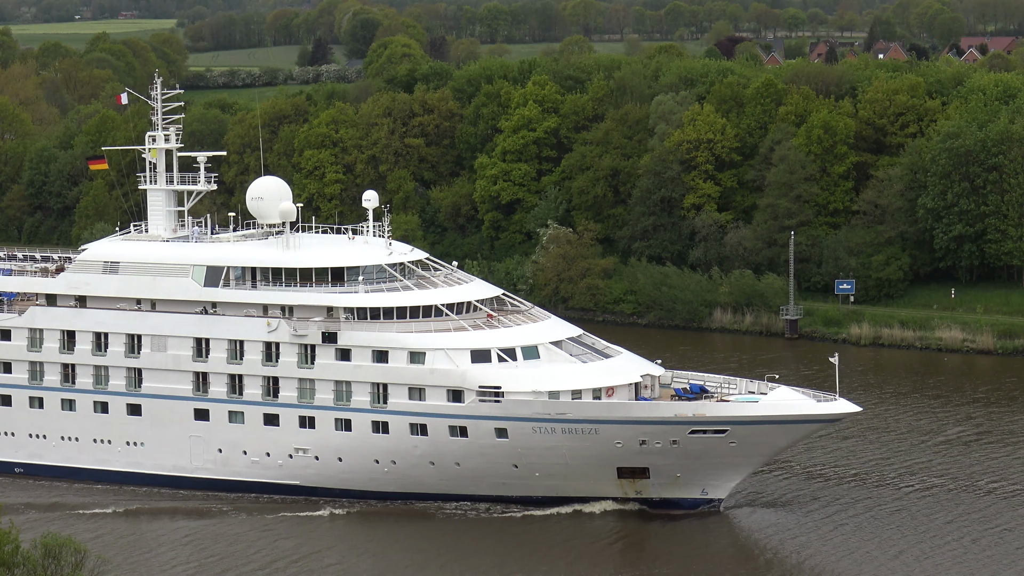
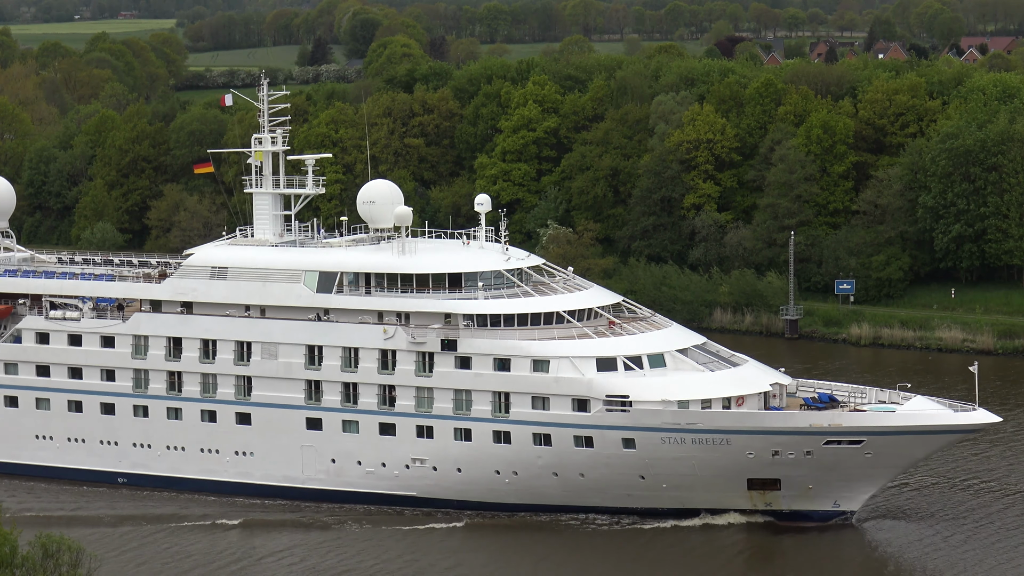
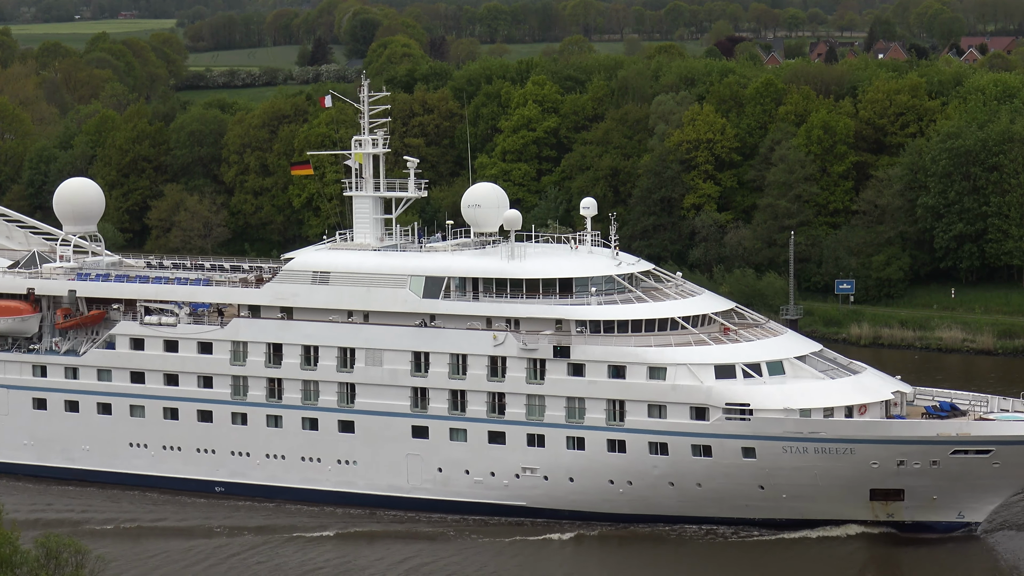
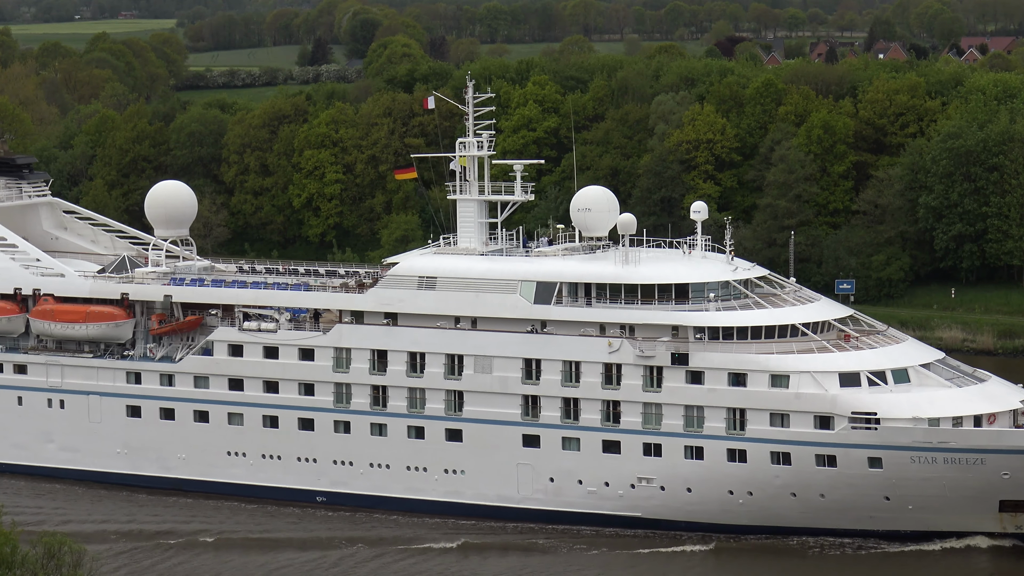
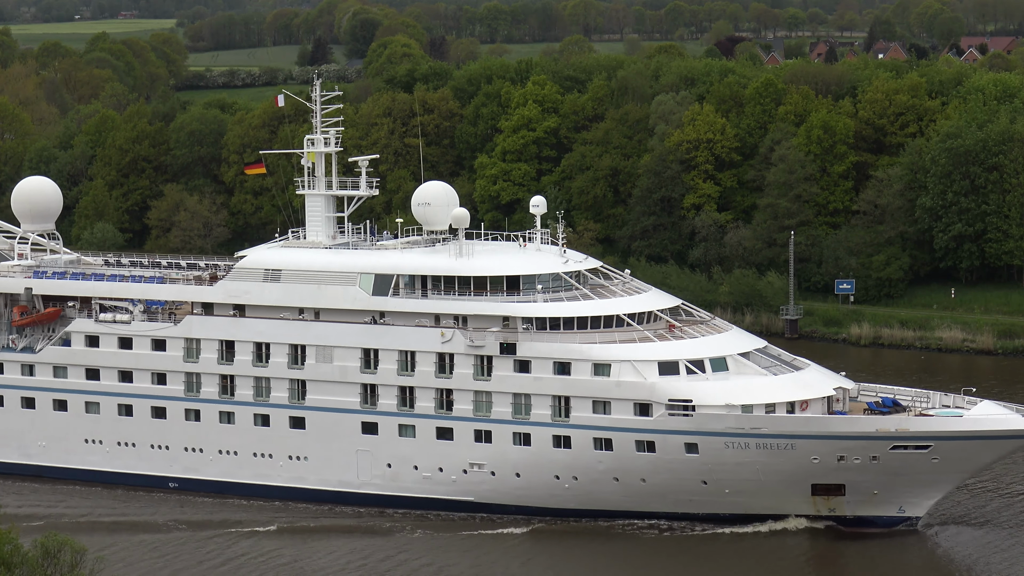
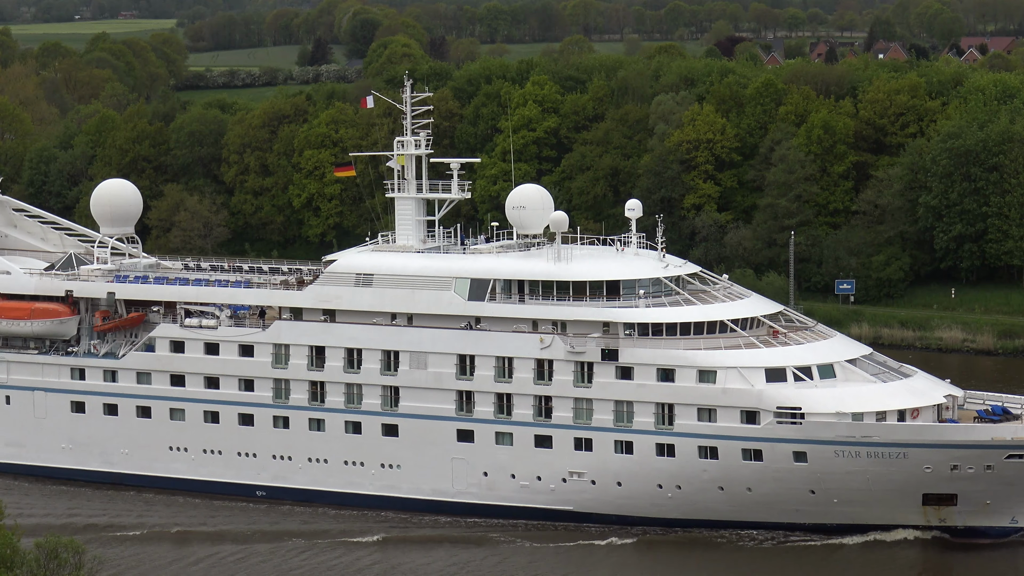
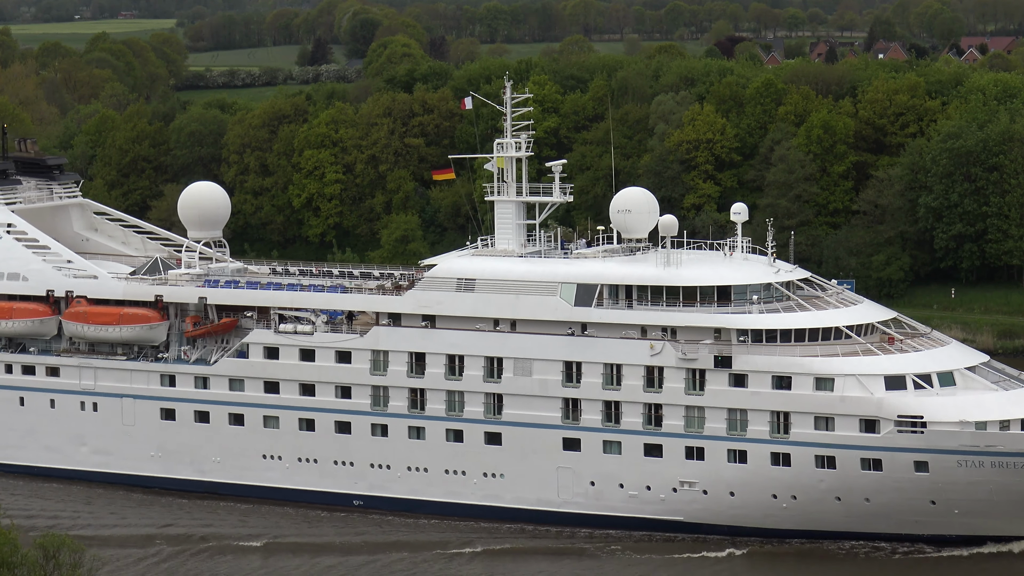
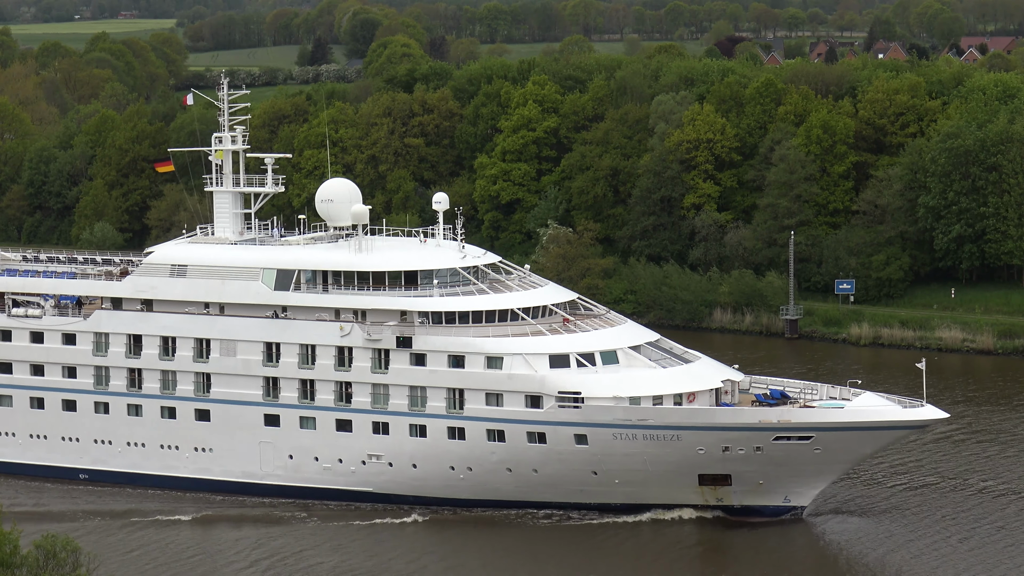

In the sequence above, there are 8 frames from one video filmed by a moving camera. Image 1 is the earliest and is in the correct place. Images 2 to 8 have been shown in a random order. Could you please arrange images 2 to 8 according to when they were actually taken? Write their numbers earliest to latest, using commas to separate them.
8, 2, 5, 3, 6, 4, 7
